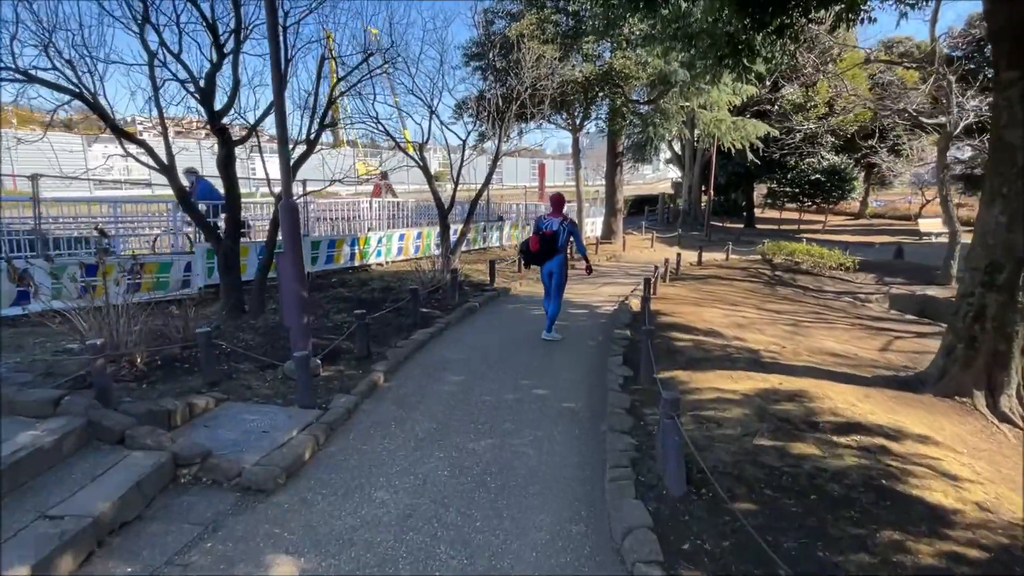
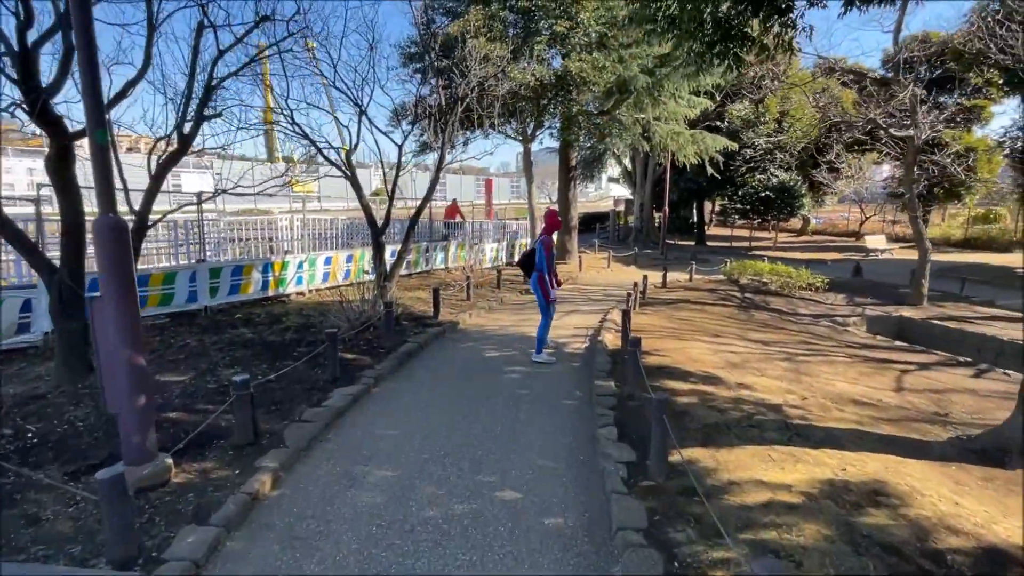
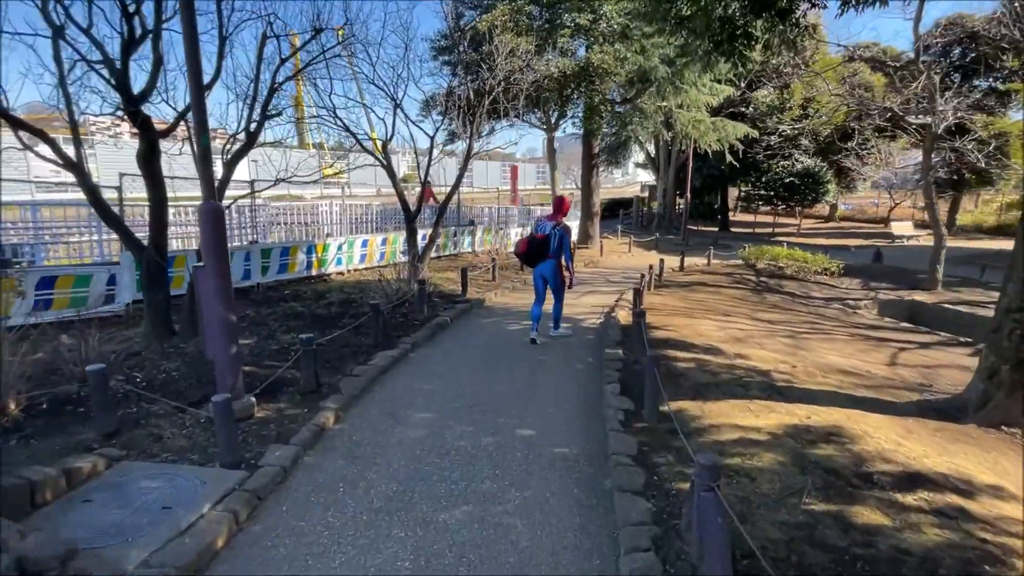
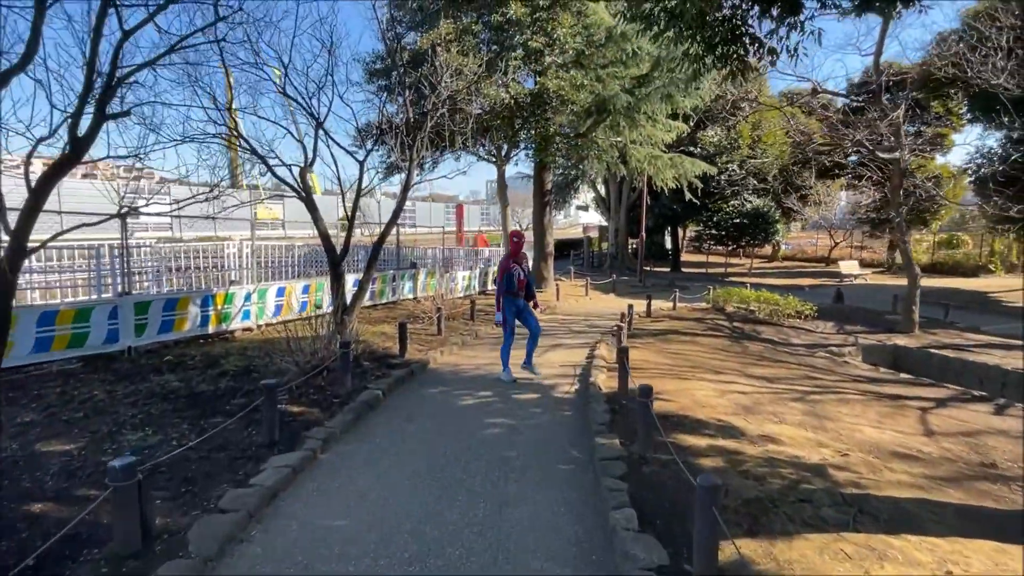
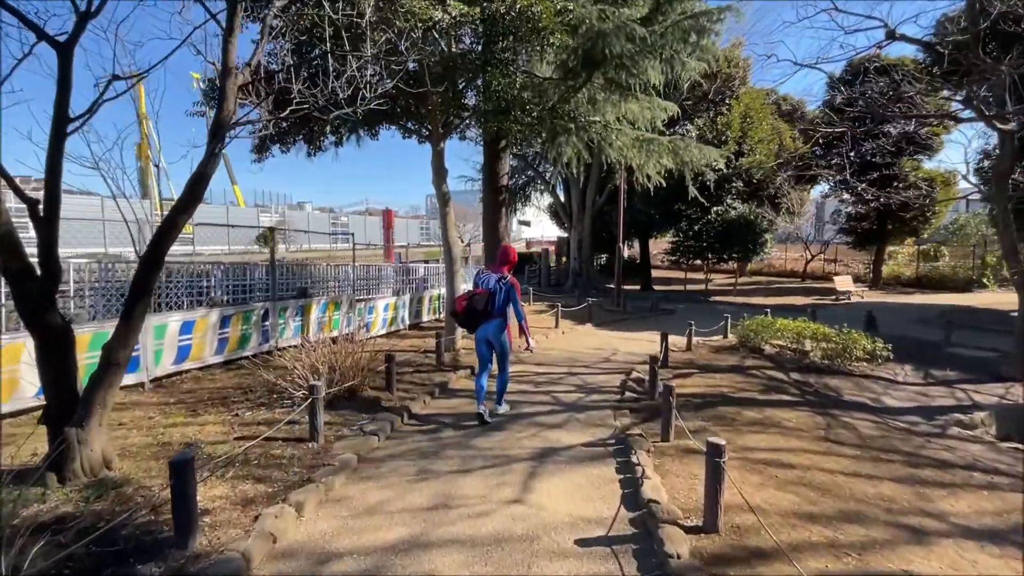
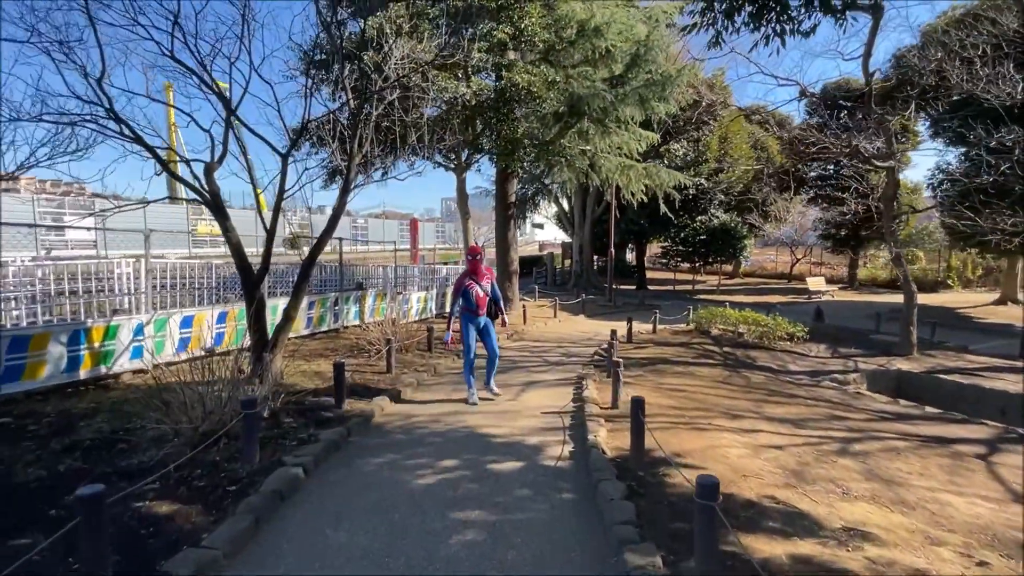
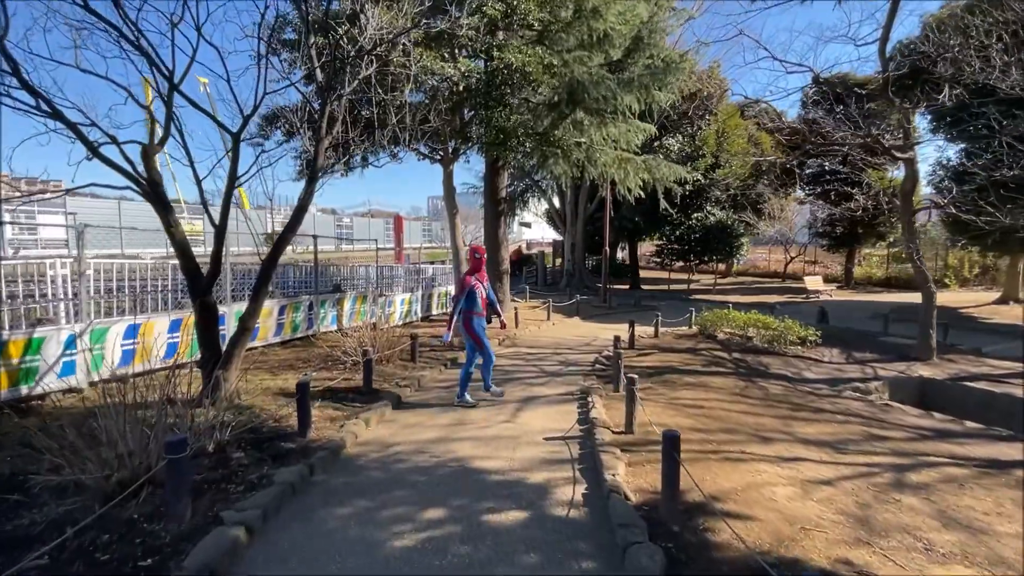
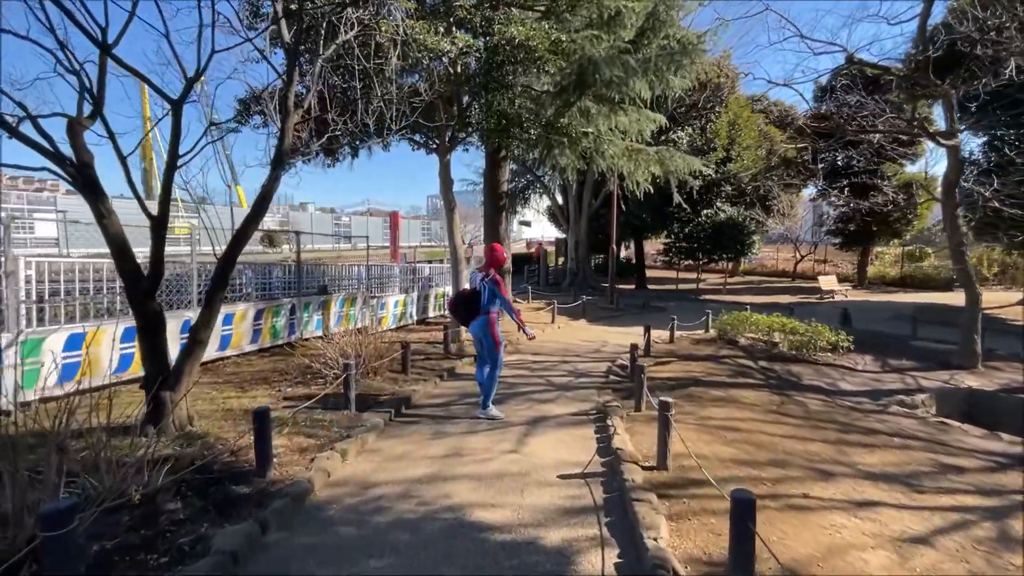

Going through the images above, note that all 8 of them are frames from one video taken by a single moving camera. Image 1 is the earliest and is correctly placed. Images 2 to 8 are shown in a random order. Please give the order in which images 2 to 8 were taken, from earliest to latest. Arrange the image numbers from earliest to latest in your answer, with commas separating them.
3, 2, 4, 6, 7, 8, 5
